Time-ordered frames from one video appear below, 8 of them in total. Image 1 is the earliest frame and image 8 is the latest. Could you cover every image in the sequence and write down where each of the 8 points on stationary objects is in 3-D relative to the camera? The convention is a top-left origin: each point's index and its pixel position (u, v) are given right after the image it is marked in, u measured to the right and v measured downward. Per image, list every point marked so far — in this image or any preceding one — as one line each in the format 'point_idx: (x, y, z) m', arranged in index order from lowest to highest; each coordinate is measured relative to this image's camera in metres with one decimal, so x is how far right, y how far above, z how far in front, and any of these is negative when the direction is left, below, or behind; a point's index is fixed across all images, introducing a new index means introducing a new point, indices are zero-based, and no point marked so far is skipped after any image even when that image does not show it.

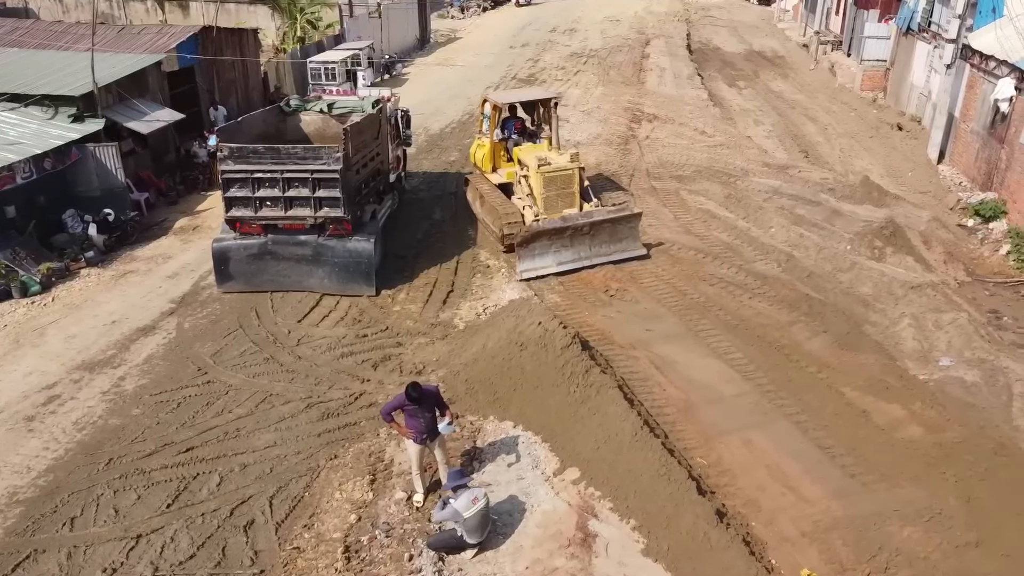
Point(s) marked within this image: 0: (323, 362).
0: (-2.3, -0.9, +9.2) m
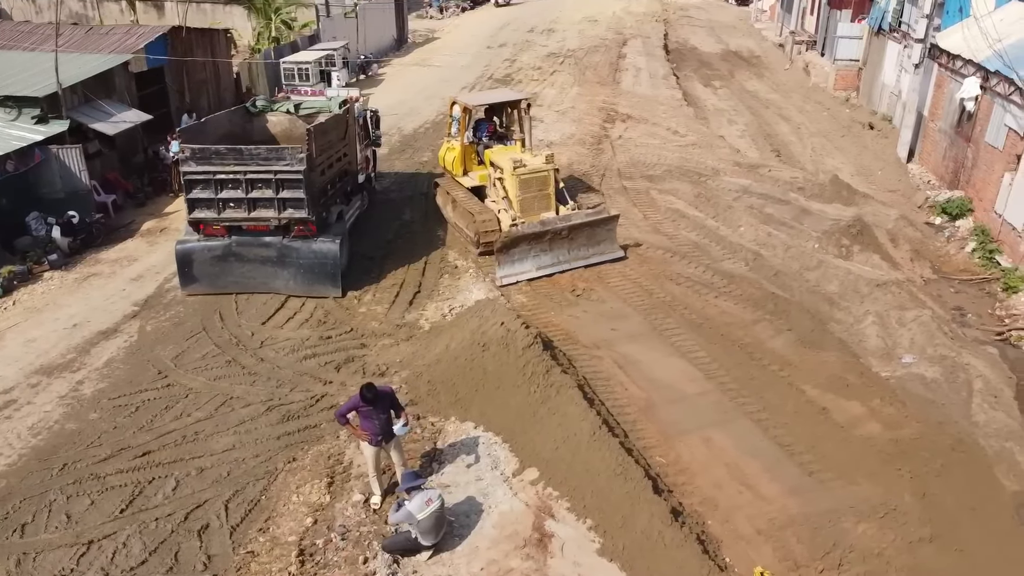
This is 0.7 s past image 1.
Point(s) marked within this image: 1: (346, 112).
0: (-2.7, -0.9, +9.2) m
1: (-2.5, +2.7, +11.5) m
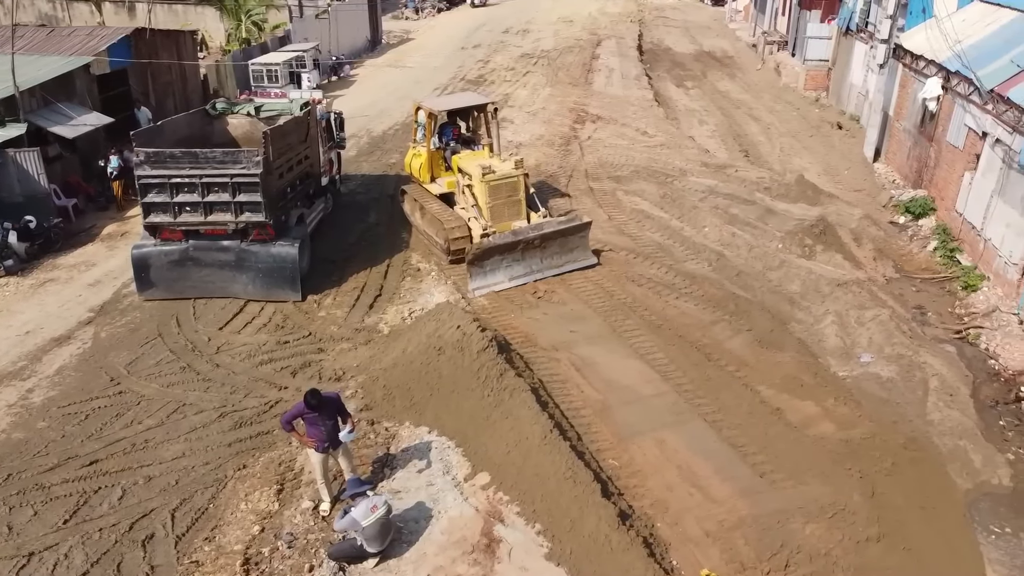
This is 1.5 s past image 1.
0: (-3.2, -1.0, +9.1) m
1: (-3.1, +2.6, +11.5) m
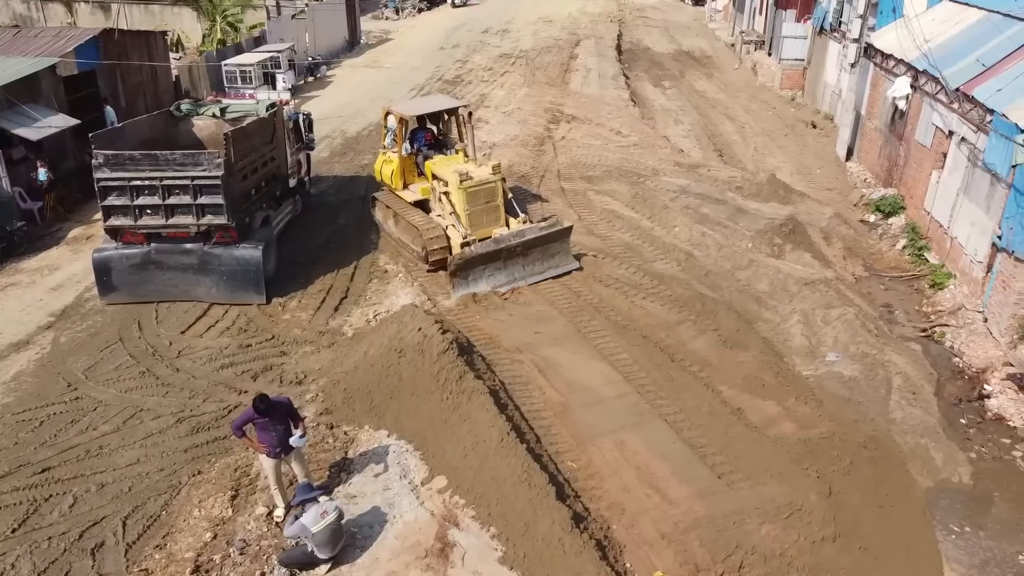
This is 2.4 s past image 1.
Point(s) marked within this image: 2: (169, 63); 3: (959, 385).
0: (-3.7, -1.0, +9.0) m
1: (-3.6, +2.6, +11.4) m
2: (-8.2, +5.4, +18.1) m
3: (+5.7, -1.2, +9.7) m
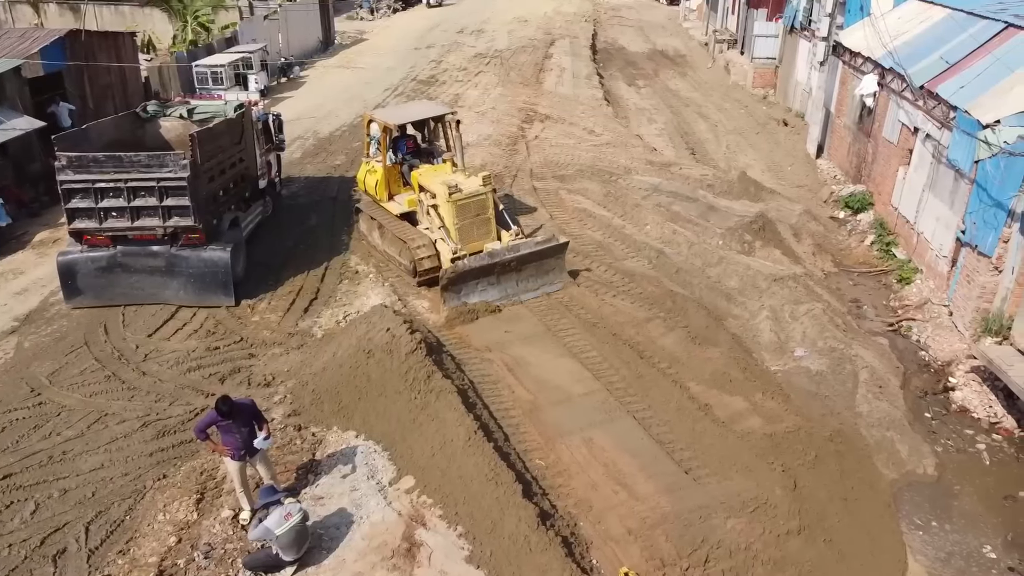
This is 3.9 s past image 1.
0: (-4.0, -1.0, +8.9) m
1: (-4.0, +2.6, +11.3) m
2: (-8.8, +5.3, +17.9) m
3: (+5.3, -1.2, +9.8) m
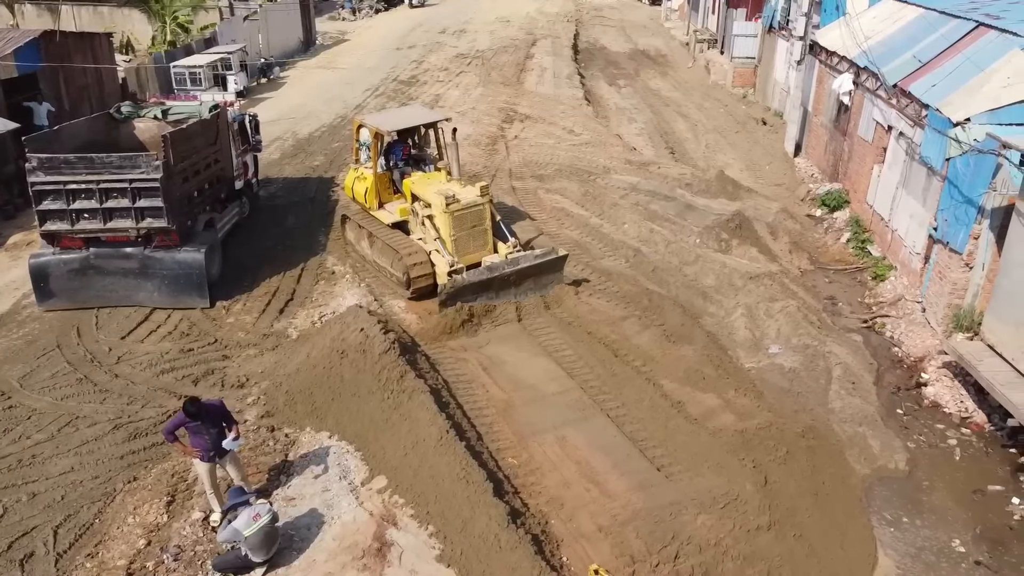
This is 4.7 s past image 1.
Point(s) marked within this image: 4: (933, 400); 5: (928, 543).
0: (-4.3, -1.1, +8.8) m
1: (-4.4, +2.6, +11.2) m
2: (-9.3, +5.2, +17.8) m
3: (+5.0, -1.1, +9.9) m
4: (+5.2, -1.4, +9.4) m
5: (+4.0, -2.4, +7.3) m
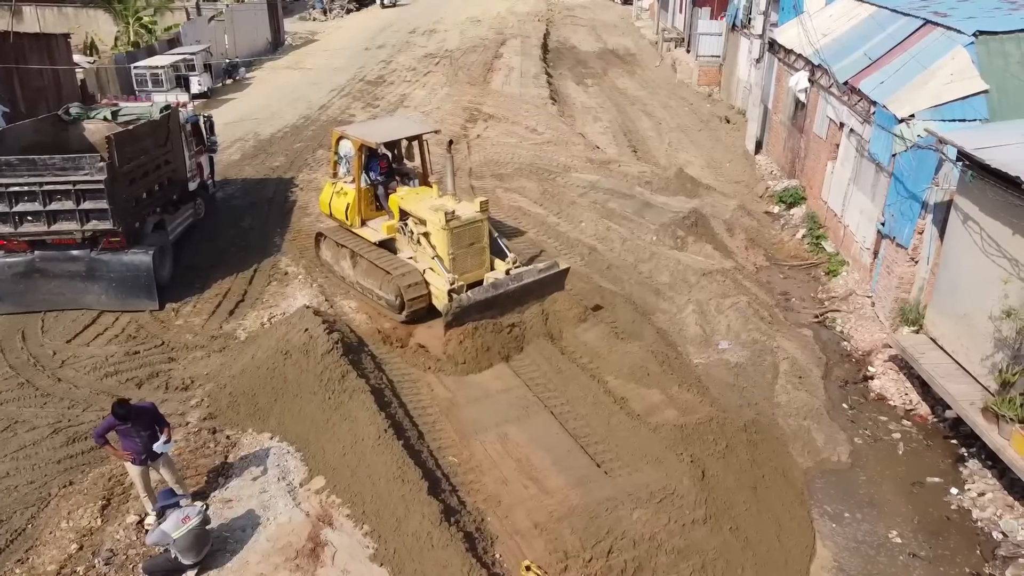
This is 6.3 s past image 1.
0: (-4.9, -1.1, +8.8) m
1: (-5.1, +2.5, +11.1) m
2: (-10.2, +5.1, +17.6) m
3: (+4.4, -1.1, +10.0) m
4: (+4.6, -1.3, +9.5) m
5: (+3.4, -2.4, +7.3) m
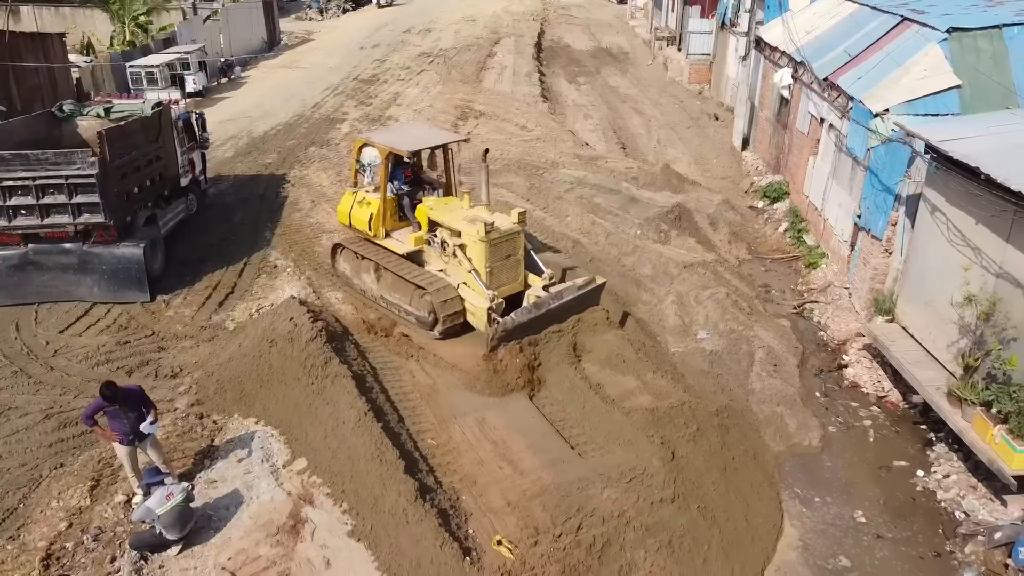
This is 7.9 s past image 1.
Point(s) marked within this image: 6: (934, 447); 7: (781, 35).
0: (-5.2, -1.0, +9.0) m
1: (-5.3, +2.6, +11.4) m
2: (-10.4, +5.2, +17.9) m
3: (+4.2, -0.9, +10.2) m
4: (+4.3, -1.2, +9.7) m
5: (+3.2, -2.3, +7.6) m
6: (+4.8, -1.8, +8.6) m
7: (+5.5, +5.2, +15.7) m
